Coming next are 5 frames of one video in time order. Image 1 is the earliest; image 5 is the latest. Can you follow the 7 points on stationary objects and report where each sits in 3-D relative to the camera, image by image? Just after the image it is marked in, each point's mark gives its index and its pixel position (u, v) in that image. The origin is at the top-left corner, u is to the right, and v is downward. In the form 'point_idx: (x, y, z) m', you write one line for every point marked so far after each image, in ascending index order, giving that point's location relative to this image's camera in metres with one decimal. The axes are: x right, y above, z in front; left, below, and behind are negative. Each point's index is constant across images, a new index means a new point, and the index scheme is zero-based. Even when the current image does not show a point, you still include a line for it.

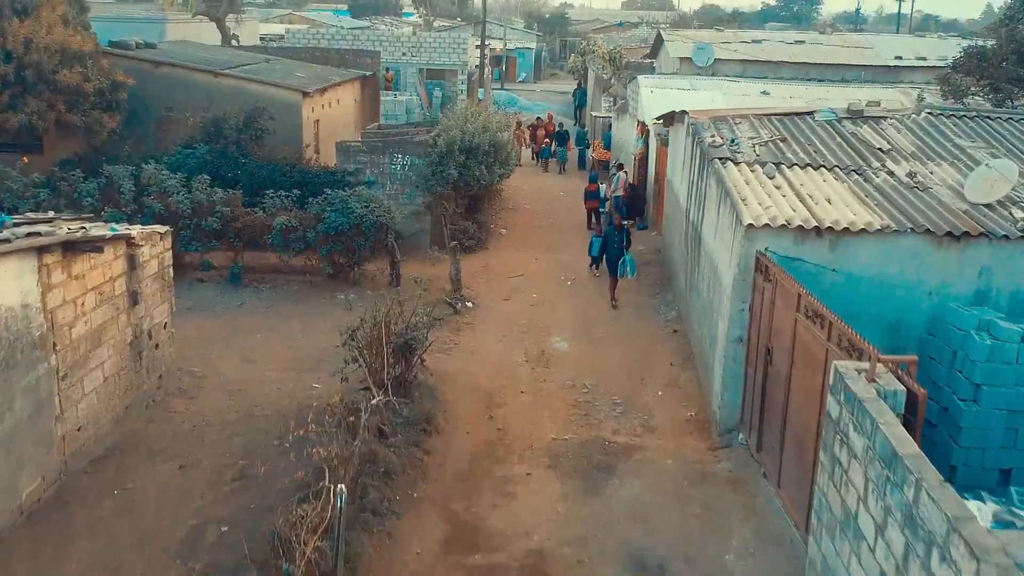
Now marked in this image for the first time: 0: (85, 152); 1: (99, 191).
0: (-5.4, +1.7, +12.0) m
1: (-4.6, +1.1, +10.6) m
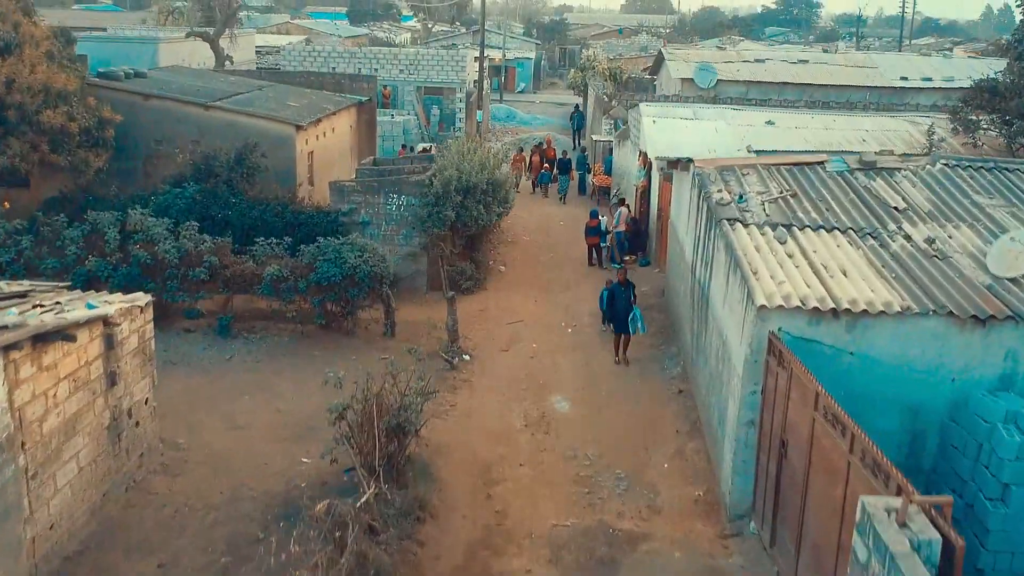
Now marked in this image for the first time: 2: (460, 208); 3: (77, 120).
0: (-5.4, +1.2, +11.7) m
1: (-4.6, +0.5, +10.3) m
2: (-0.6, +1.0, +11.7) m
3: (-5.1, +2.0, +11.3) m
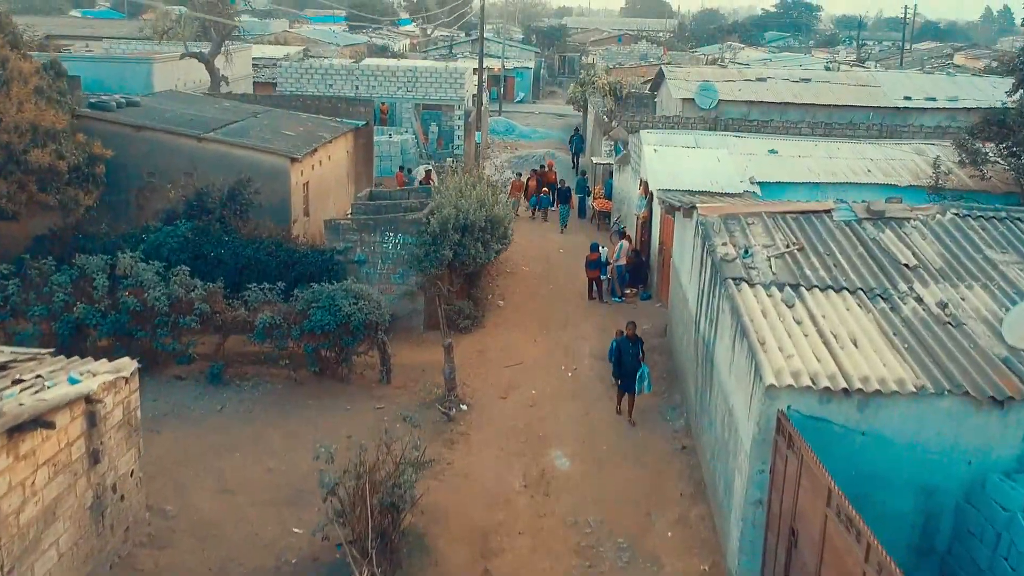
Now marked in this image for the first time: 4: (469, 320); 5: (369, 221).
0: (-5.4, +0.7, +11.4) m
1: (-4.6, 0.0, +10.0) m
2: (-0.6, +0.5, +11.5) m
3: (-5.1, +1.5, +11.1) m
4: (-0.5, -0.4, +11.9) m
5: (-1.7, +0.8, +11.4) m
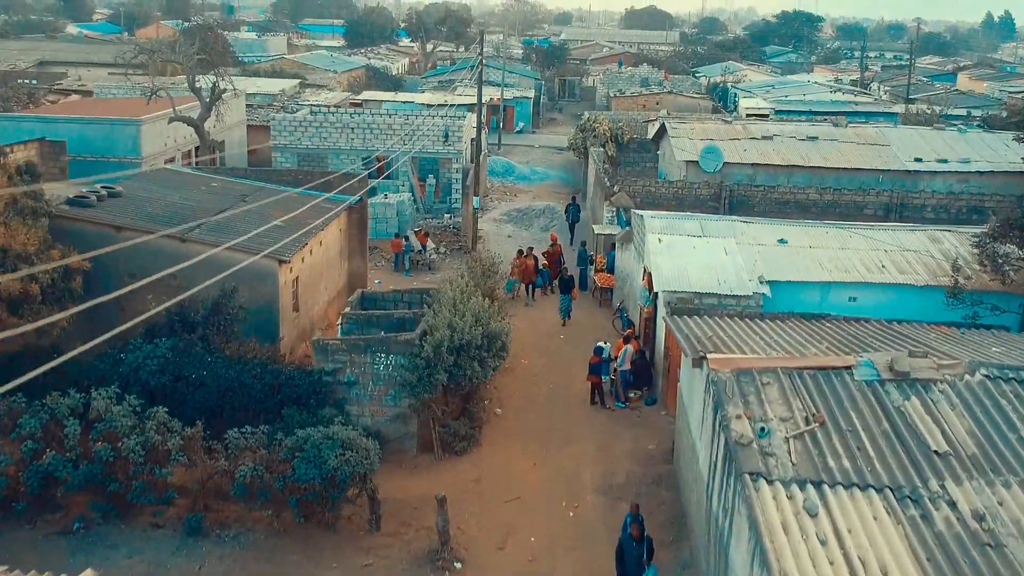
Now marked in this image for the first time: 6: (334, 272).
0: (-5.4, -0.7, +10.8) m
1: (-4.6, -1.4, +9.4) m
2: (-0.7, -0.9, +10.9) m
3: (-5.2, +0.1, +10.5) m
4: (-0.6, -1.8, +11.3) m
5: (-1.7, -0.6, +10.9) m
6: (-2.9, +0.3, +15.7) m
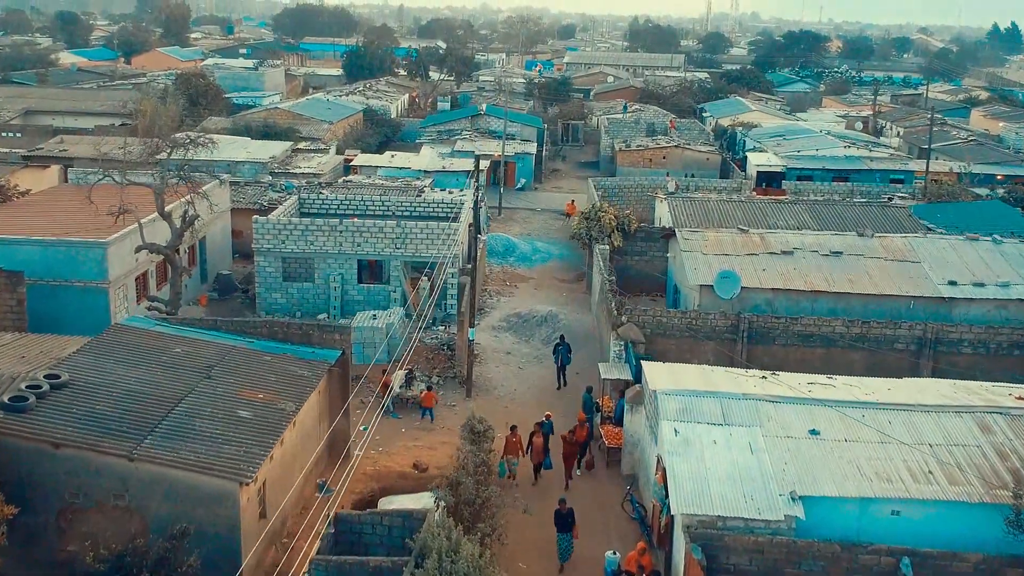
0: (-5.5, -3.3, +9.2) m
1: (-4.7, -3.9, +7.8) m
2: (-0.7, -3.5, +9.2) m
3: (-5.2, -2.5, +8.9) m
4: (-0.6, -4.4, +9.7) m
5: (-1.8, -3.2, +9.2) m
6: (-2.9, -2.3, +14.1) m
